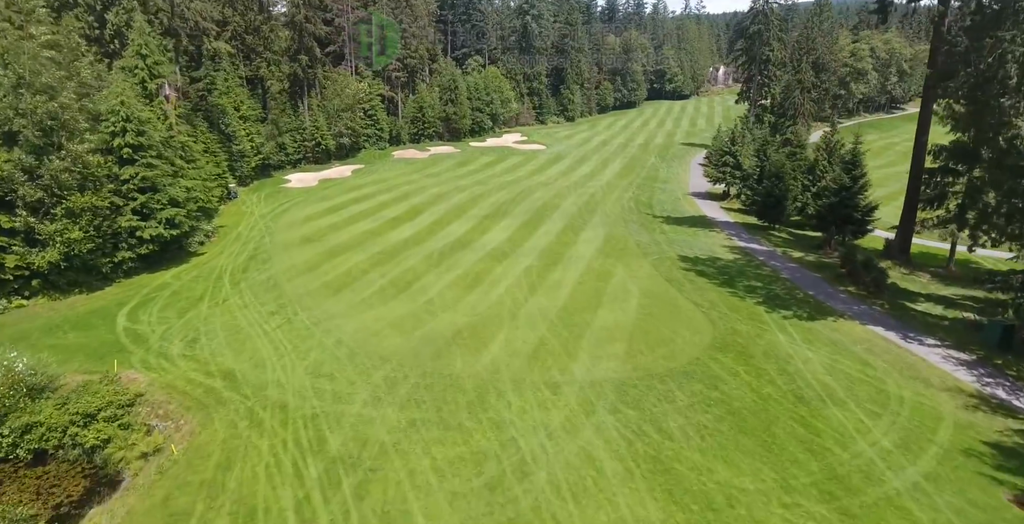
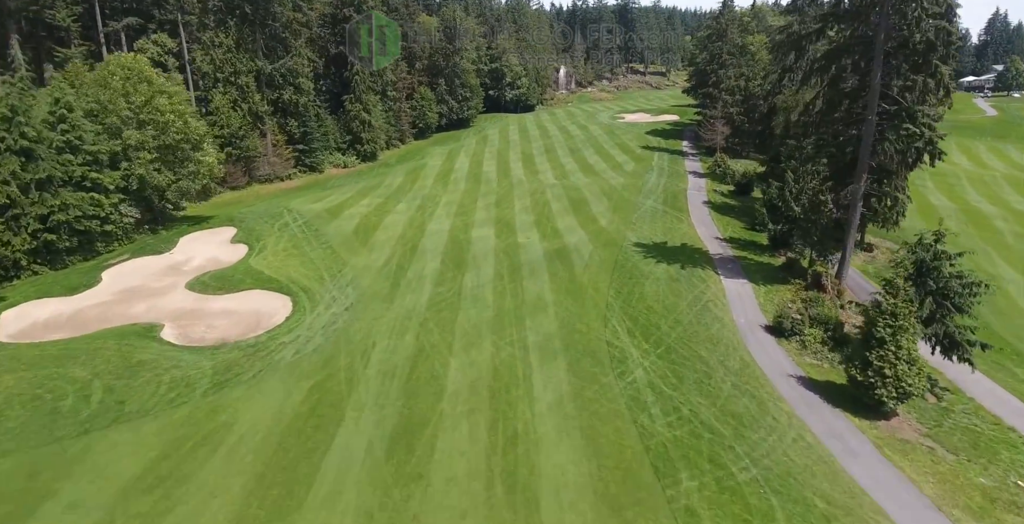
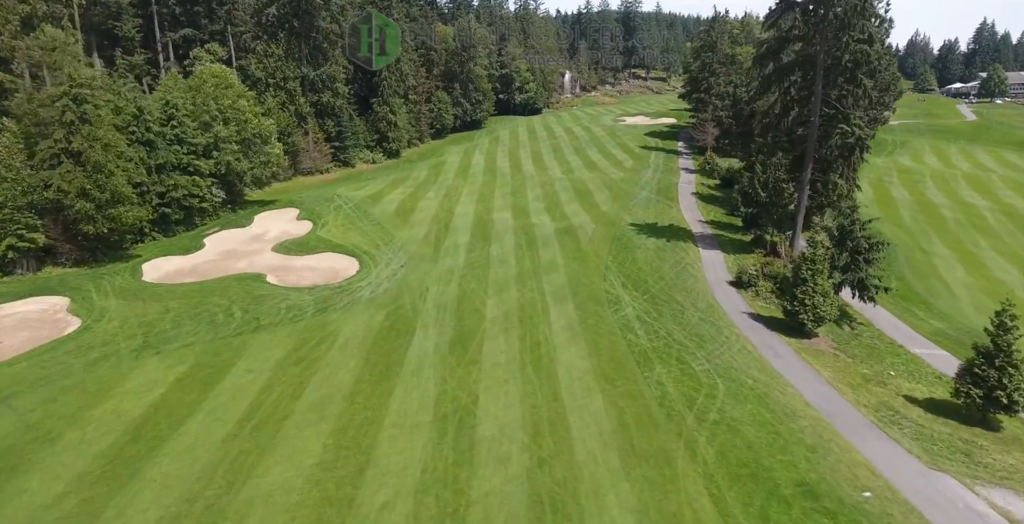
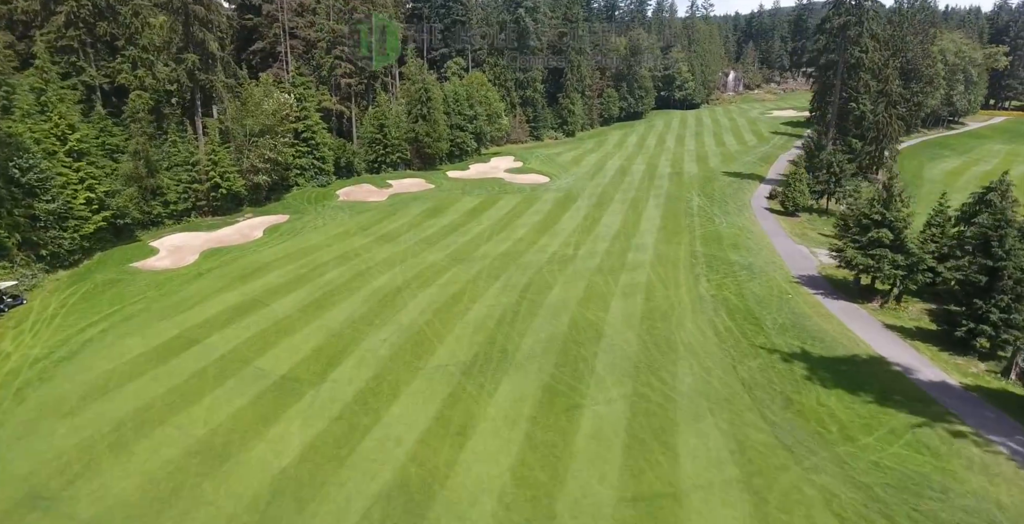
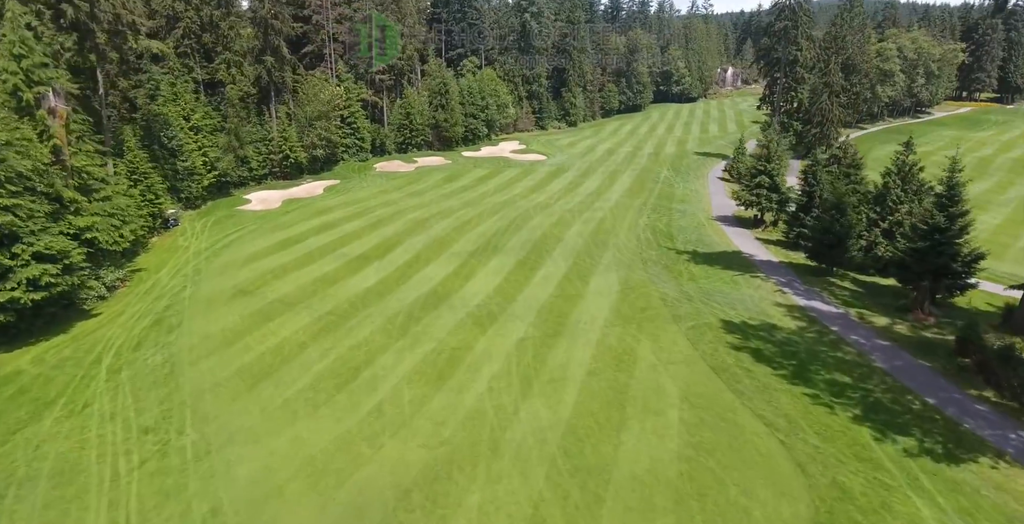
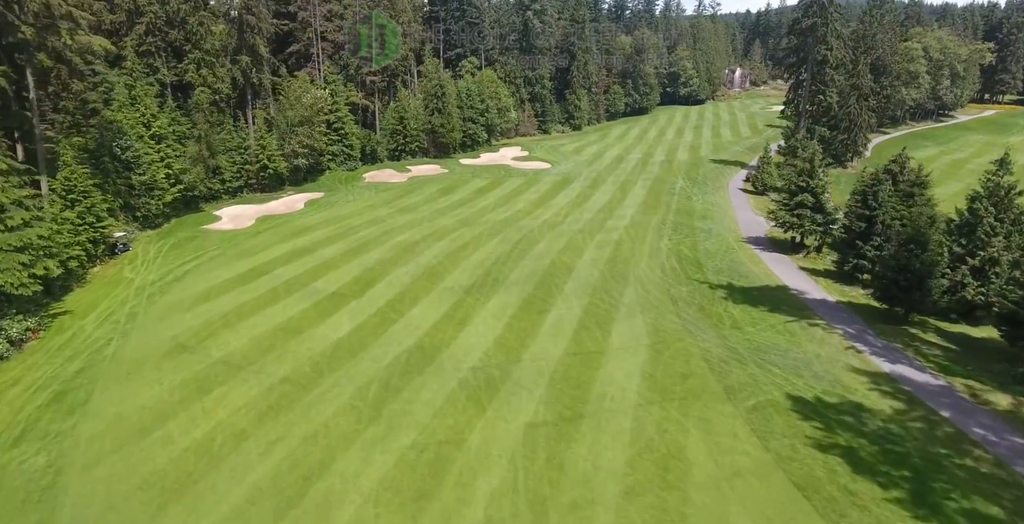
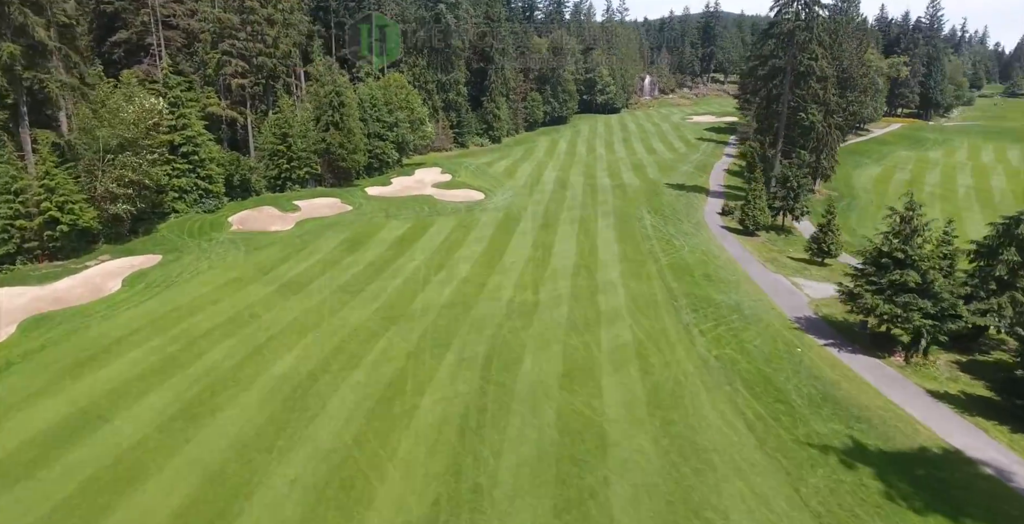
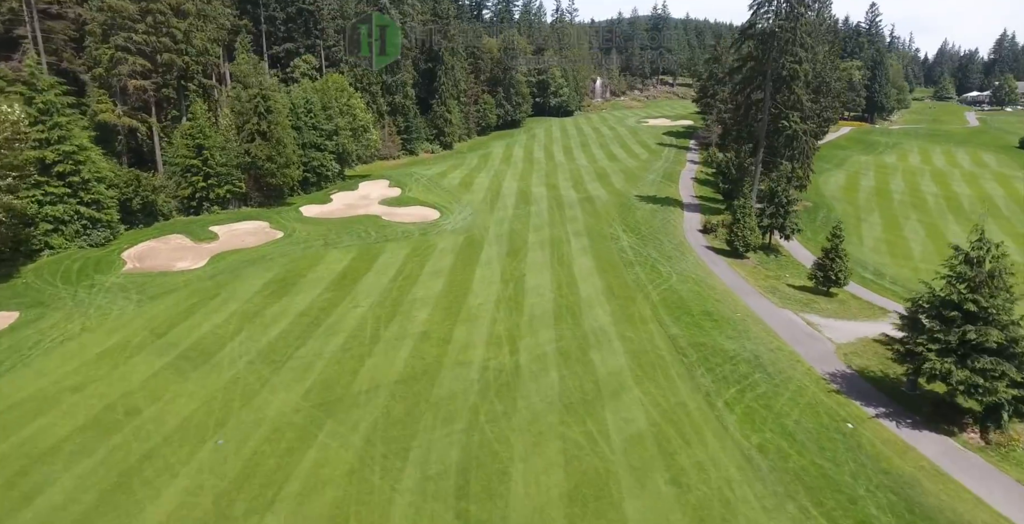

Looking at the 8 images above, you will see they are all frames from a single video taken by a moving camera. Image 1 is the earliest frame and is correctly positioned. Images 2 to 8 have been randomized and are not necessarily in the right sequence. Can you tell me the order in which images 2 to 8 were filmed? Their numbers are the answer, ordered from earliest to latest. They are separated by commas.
5, 6, 4, 7, 8, 3, 2
